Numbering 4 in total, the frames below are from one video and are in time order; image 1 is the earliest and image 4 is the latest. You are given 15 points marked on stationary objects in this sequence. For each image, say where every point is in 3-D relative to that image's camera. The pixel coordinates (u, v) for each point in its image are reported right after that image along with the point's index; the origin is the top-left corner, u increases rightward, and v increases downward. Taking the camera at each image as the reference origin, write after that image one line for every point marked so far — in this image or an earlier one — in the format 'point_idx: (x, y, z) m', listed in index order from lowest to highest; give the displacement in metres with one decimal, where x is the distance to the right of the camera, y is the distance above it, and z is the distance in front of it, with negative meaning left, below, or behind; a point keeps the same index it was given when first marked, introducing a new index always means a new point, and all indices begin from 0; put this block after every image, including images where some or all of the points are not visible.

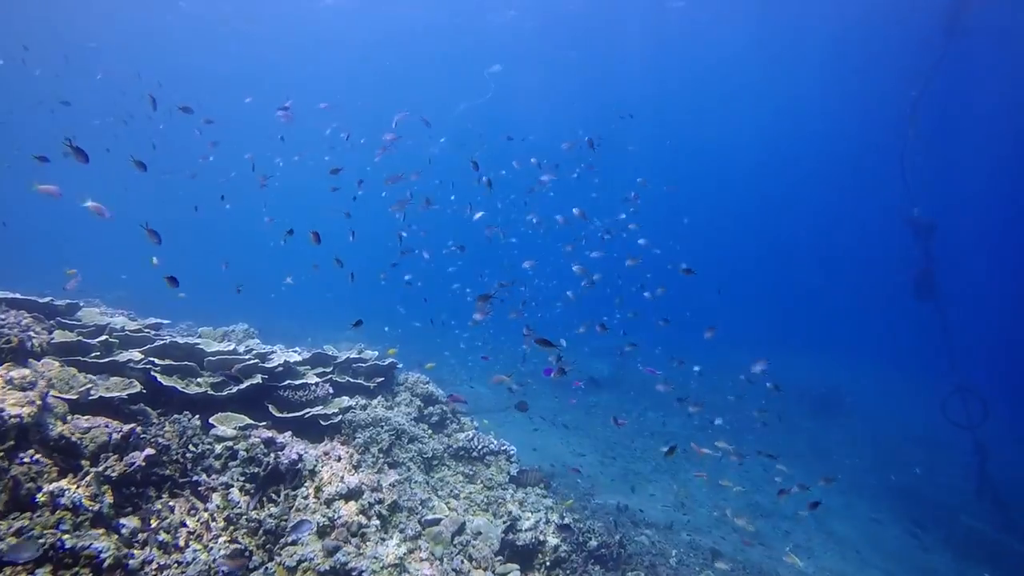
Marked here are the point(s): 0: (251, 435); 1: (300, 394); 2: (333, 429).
0: (-3.1, -1.7, +5.4) m
1: (-3.1, -1.5, +6.6) m
2: (-2.5, -2.0, +6.5) m
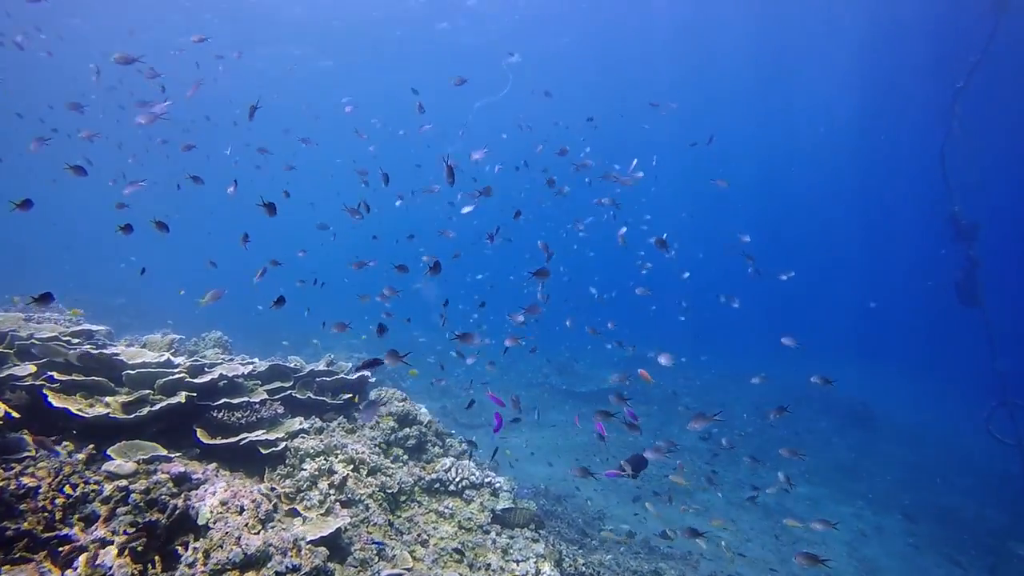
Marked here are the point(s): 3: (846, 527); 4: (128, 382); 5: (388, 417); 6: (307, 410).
0: (-3.3, -1.7, +4.3) m
1: (-3.3, -1.5, +5.5) m
2: (-2.8, -2.0, +5.3) m
3: (+11.3, -8.2, +15.6) m
4: (-4.5, -1.1, +5.3) m
5: (-1.9, -2.0, +7.1) m
6: (-3.0, -1.8, +6.7) m
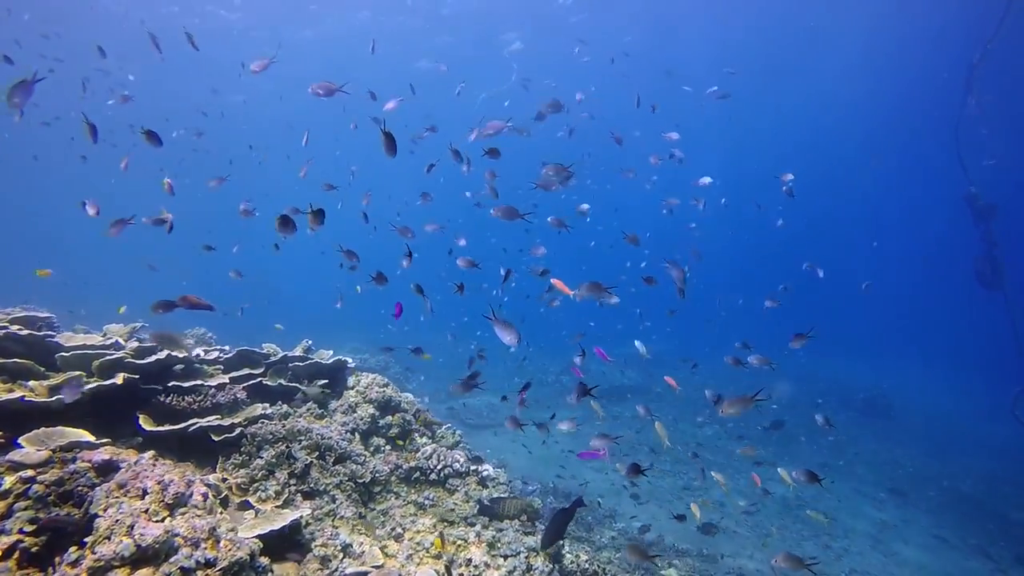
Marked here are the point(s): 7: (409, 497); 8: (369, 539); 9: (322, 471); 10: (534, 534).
0: (-3.5, -1.4, +3.7) m
1: (-3.5, -1.2, +4.9) m
2: (-2.9, -1.6, +4.7) m
3: (+11.6, -7.4, +14.7) m
4: (-4.7, -0.8, +4.8) m
5: (-2.1, -1.6, +6.5) m
6: (-3.1, -1.4, +6.1) m
7: (-1.2, -2.4, +5.3) m
8: (-1.4, -2.4, +4.5) m
9: (-2.0, -1.9, +4.9) m
10: (+0.2, -2.8, +5.2) m
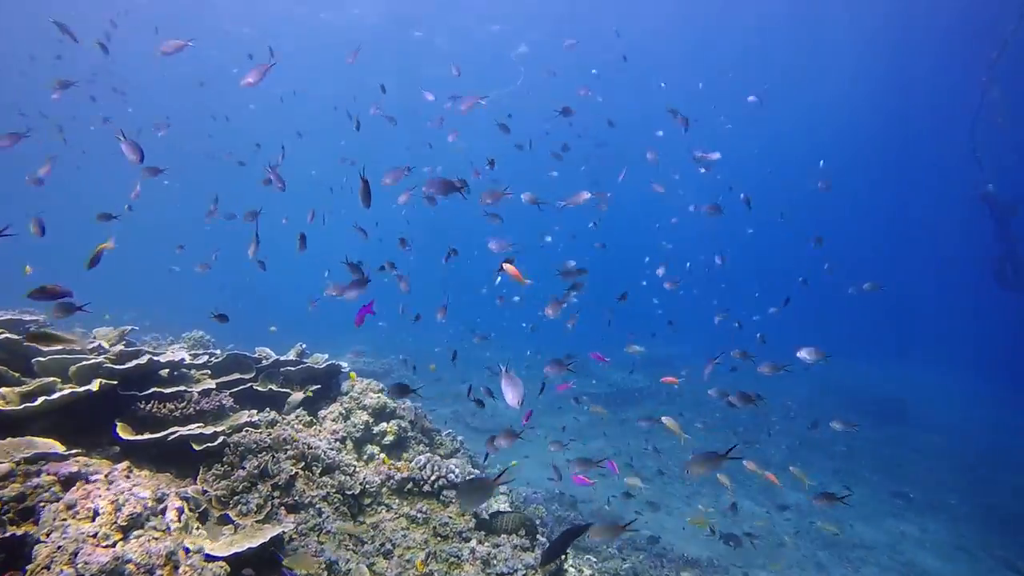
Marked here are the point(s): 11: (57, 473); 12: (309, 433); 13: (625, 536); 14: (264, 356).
0: (-3.6, -1.4, +3.5) m
1: (-3.5, -1.2, +4.7) m
2: (-3.0, -1.6, +4.5) m
3: (+11.7, -7.5, +14.2) m
4: (-4.7, -0.8, +4.6) m
5: (-2.1, -1.6, +6.3) m
6: (-3.1, -1.5, +5.8) m
7: (-1.2, -2.4, +5.0) m
8: (-1.4, -2.4, +4.2) m
9: (-2.1, -2.0, +4.6) m
10: (+0.2, -2.8, +4.9) m
11: (-3.4, -1.4, +3.4) m
12: (-2.3, -1.7, +5.3) m
13: (+2.5, -5.6, +10.3) m
14: (-3.7, -1.0, +6.8) m
